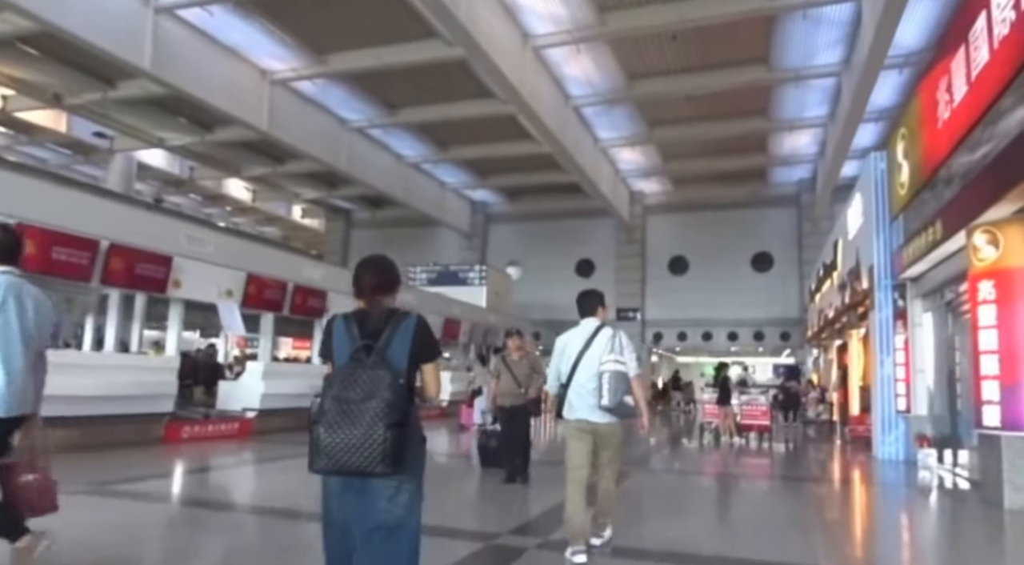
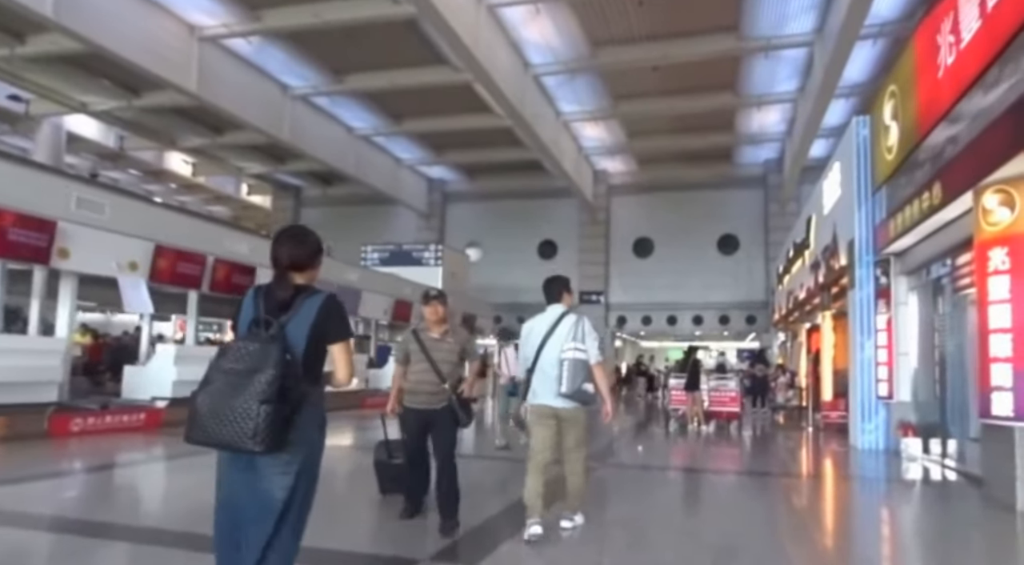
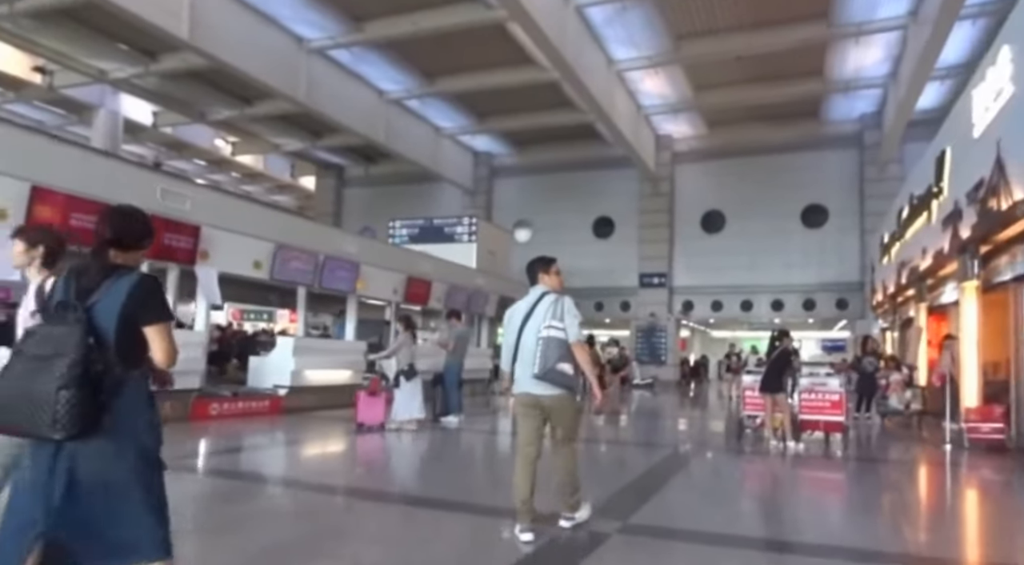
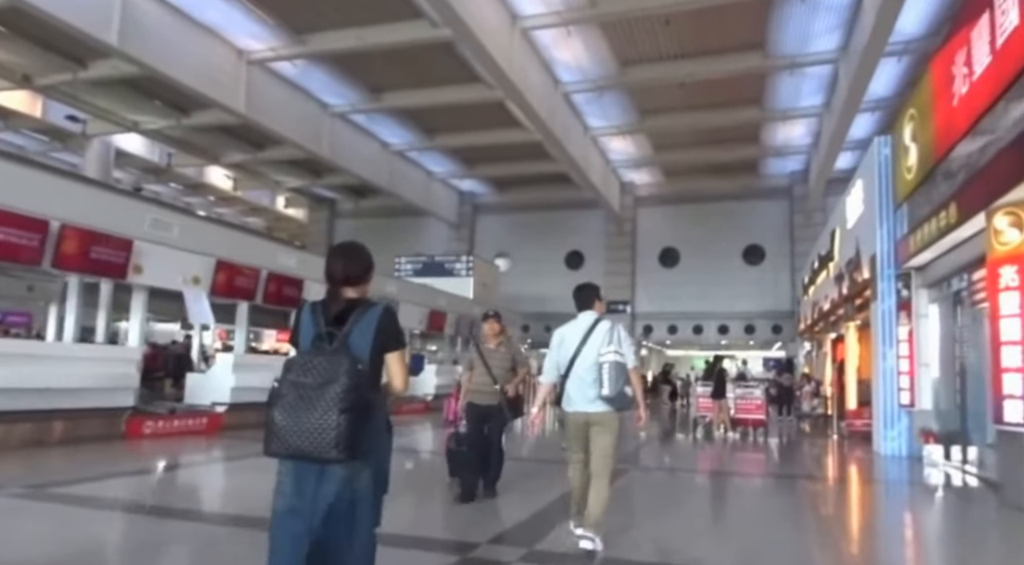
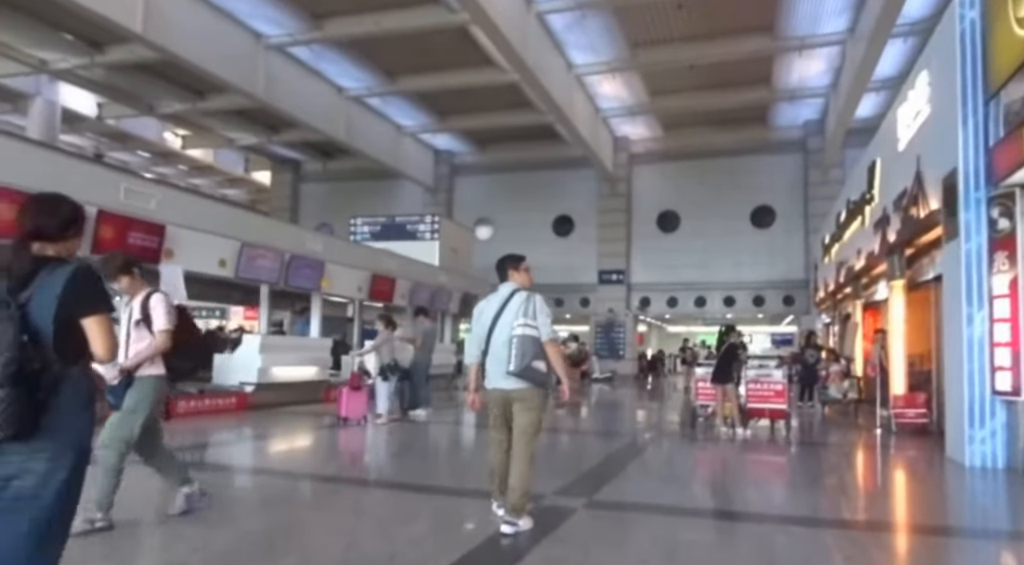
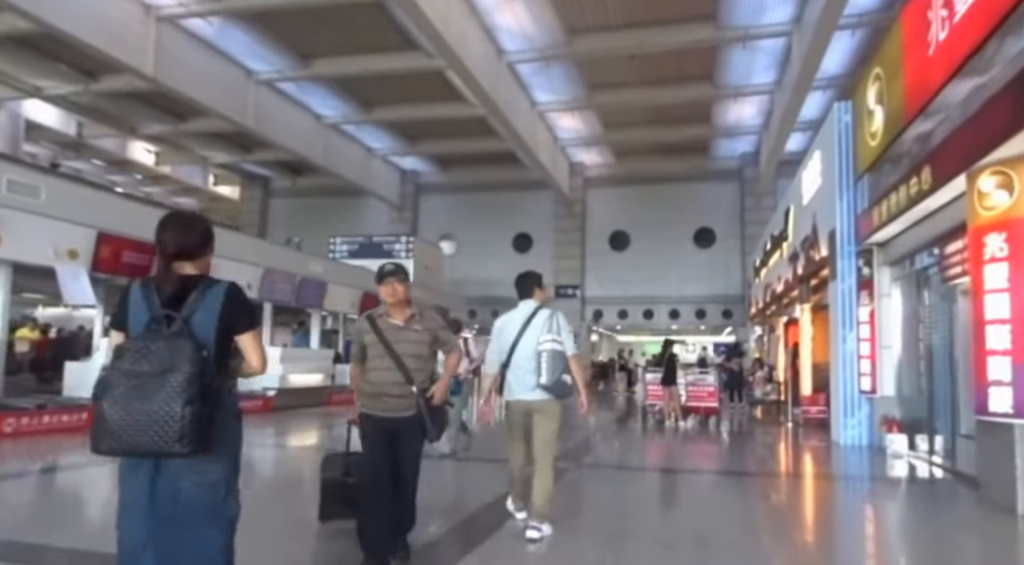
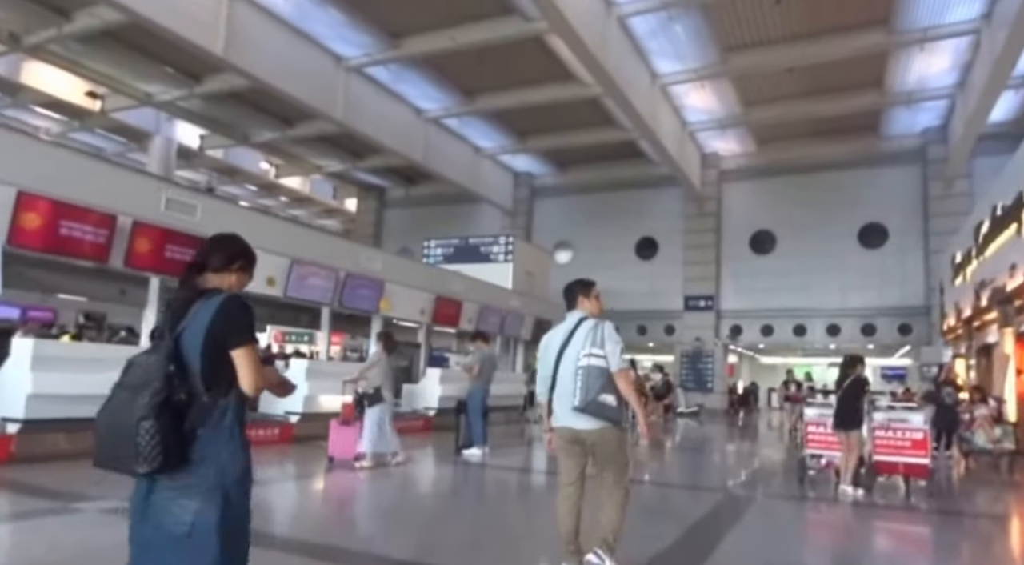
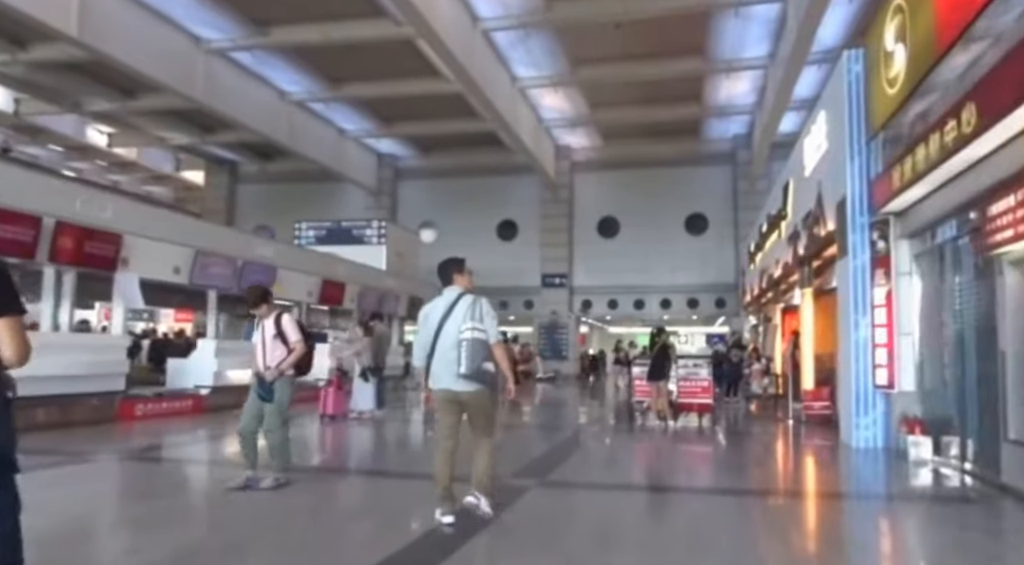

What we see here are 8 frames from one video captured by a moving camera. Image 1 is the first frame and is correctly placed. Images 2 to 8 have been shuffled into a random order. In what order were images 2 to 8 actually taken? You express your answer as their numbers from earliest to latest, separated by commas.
4, 2, 6, 8, 5, 3, 7
